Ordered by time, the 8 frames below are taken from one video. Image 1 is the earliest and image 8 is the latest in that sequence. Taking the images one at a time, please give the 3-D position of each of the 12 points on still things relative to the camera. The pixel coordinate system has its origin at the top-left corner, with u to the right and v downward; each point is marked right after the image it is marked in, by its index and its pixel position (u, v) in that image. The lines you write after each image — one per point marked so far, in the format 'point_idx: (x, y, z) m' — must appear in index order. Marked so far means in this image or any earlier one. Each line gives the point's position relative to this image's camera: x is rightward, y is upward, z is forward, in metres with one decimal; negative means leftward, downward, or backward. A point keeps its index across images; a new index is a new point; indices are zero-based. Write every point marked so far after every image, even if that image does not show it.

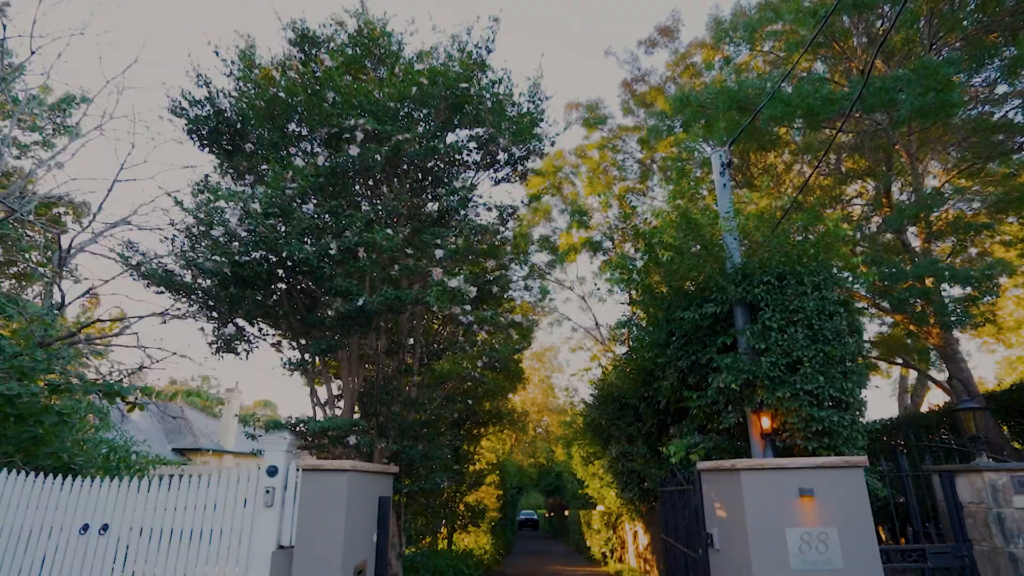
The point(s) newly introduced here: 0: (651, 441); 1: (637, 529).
0: (+3.0, -3.4, +13.8) m
1: (+3.6, -7.0, +18.2) m
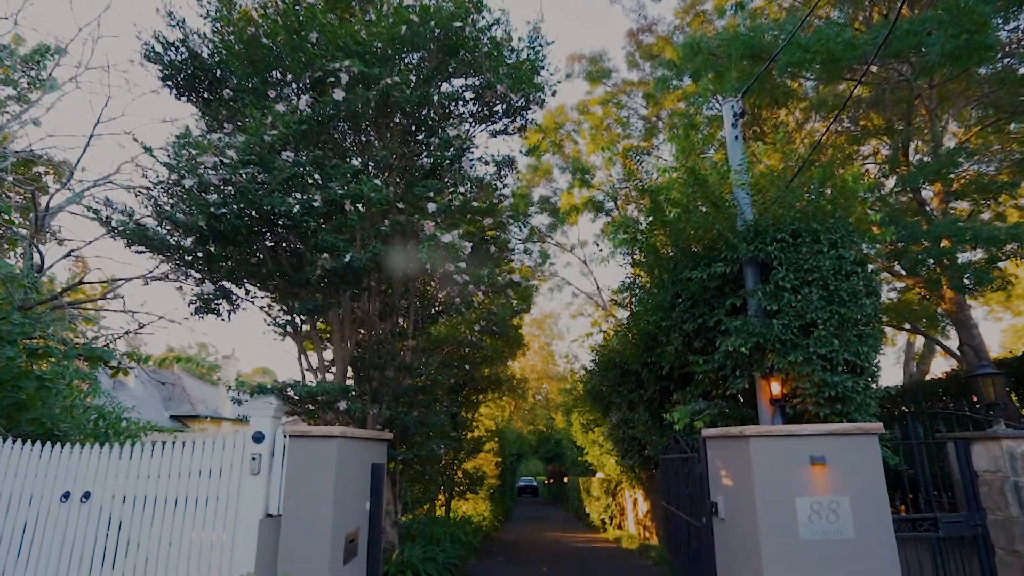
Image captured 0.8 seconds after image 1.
0: (+3.0, -2.6, +13.5) m
1: (+3.6, -6.0, +18.0) m
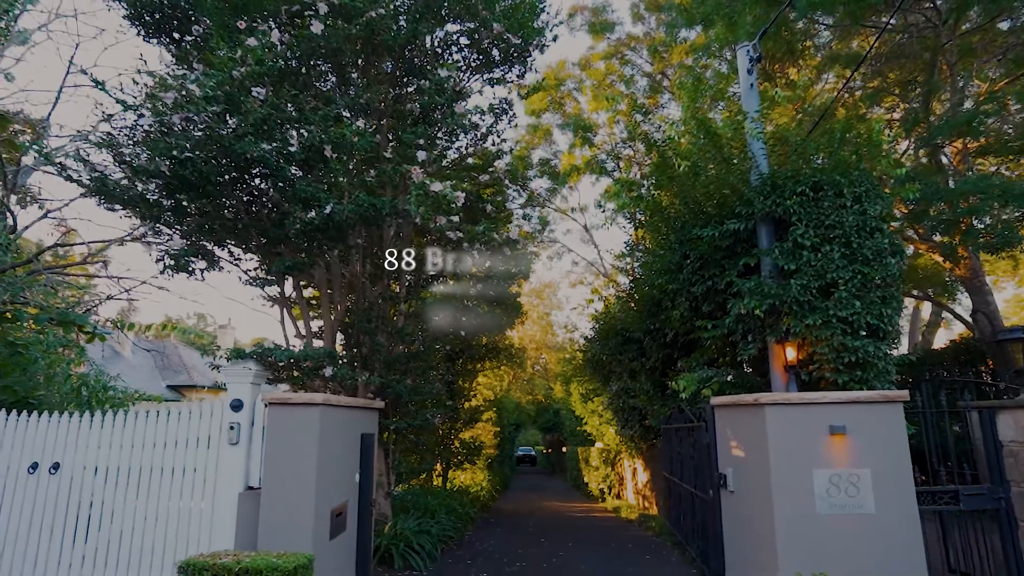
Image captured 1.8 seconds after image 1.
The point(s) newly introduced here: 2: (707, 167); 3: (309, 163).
0: (+3.0, -1.8, +13.1) m
1: (+3.5, -5.0, +17.8) m
2: (+2.4, +1.5, +7.9) m
3: (-2.6, +1.6, +8.0) m
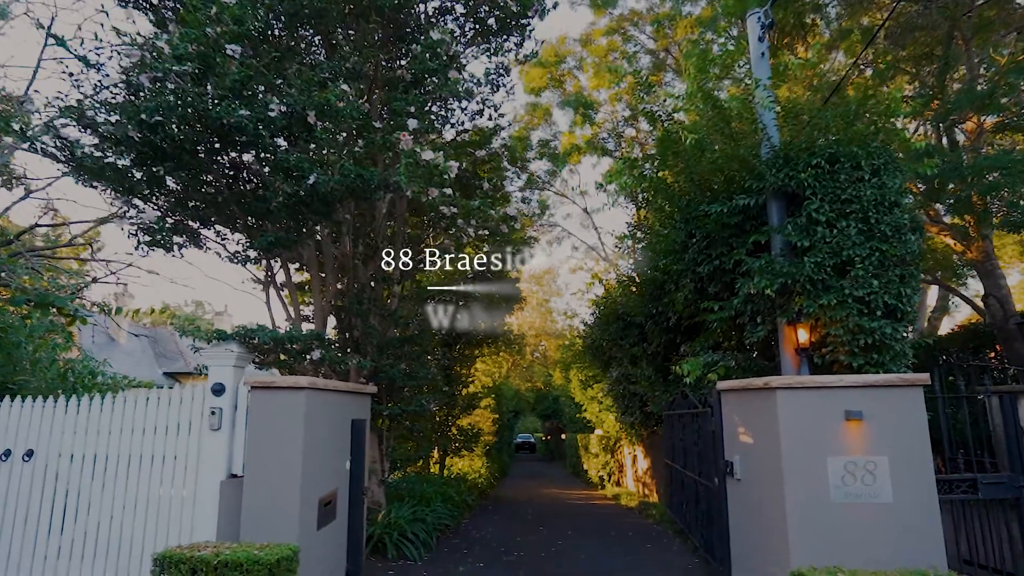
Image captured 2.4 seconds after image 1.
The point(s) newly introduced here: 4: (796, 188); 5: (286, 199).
0: (+2.9, -1.5, +12.7) m
1: (+3.5, -4.6, +17.5) m
2: (+2.4, +1.8, +7.5) m
3: (-2.6, +1.9, +7.6) m
4: (+3.0, +1.1, +6.7) m
5: (-2.7, +1.1, +7.6) m
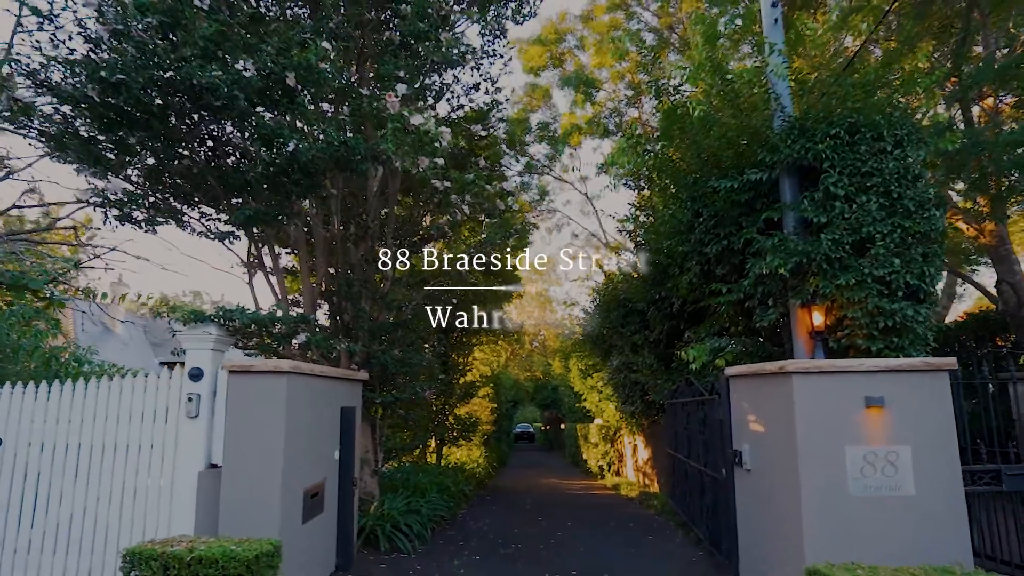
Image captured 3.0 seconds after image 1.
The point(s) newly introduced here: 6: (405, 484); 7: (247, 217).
0: (+2.9, -1.2, +12.4) m
1: (+3.4, -4.2, +17.2) m
2: (+2.4, +2.0, +7.1) m
3: (-2.7, +2.1, +7.2) m
4: (+3.0, +1.3, +6.3) m
5: (-2.8, +1.3, +7.2) m
6: (-1.8, -3.2, +10.4) m
7: (-3.1, +0.8, +7.5) m
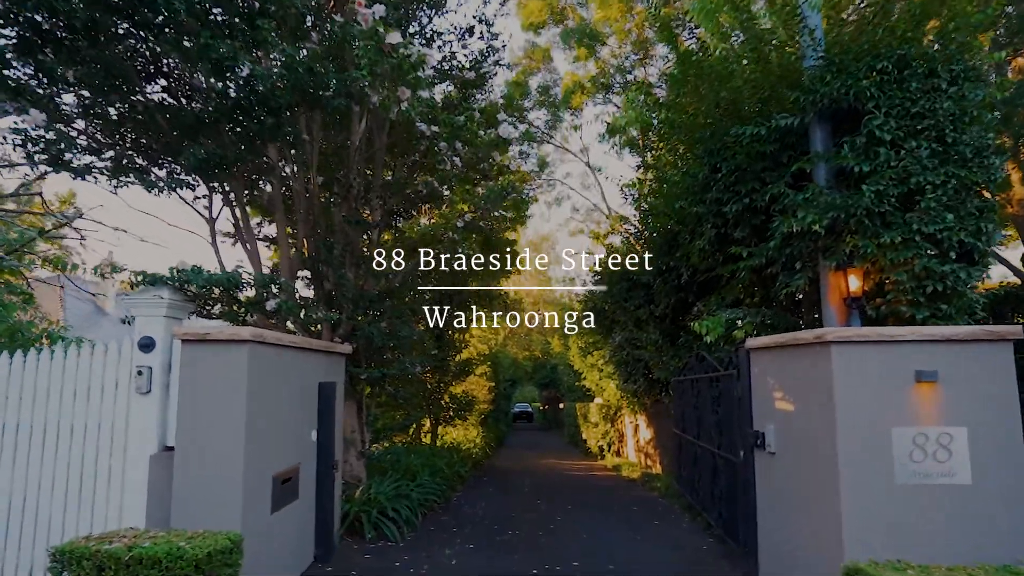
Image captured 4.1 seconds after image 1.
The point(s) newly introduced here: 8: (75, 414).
0: (+2.9, -0.7, +11.6) m
1: (+3.4, -3.6, +16.6) m
2: (+2.3, +2.4, +6.3) m
3: (-2.7, +2.5, +6.4) m
4: (+3.0, +1.6, +5.5) m
5: (-2.8, +1.7, +6.4) m
6: (-1.8, -2.8, +9.7) m
7: (-3.1, +1.2, +6.7) m
8: (-3.7, -1.1, +5.3) m
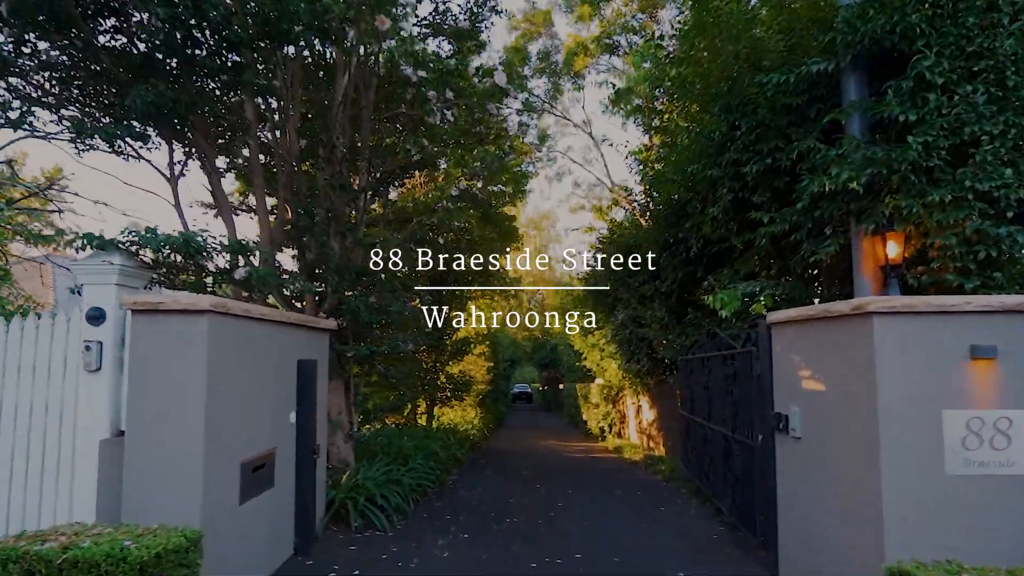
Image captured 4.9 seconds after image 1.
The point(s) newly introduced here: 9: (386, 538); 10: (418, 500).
0: (+2.8, -0.2, +11.1) m
1: (+3.3, -3.0, +16.1) m
2: (+2.3, +2.6, +5.6) m
3: (-2.7, +2.8, +5.7) m
4: (+3.0, +1.9, +4.9) m
5: (-2.8, +2.0, +5.7) m
6: (-1.9, -2.4, +9.2) m
7: (-3.2, +1.5, +6.0) m
8: (-3.7, -0.8, +4.8) m
9: (-1.4, -2.7, +6.8) m
10: (-1.3, -2.8, +8.5) m
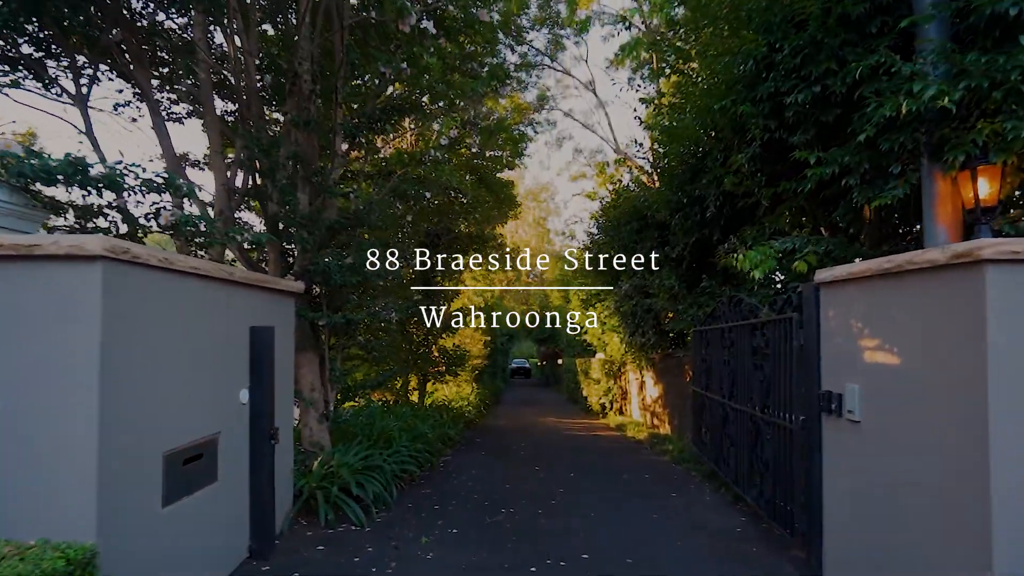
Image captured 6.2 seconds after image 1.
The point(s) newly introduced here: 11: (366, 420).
0: (+2.8, +0.3, +10.0) m
1: (+3.3, -2.2, +15.1) m
2: (+2.3, +3.0, +4.5) m
3: (-2.7, +3.1, +4.5) m
4: (+2.9, +2.2, +3.8) m
5: (-2.8, +2.3, +4.6) m
6: (-1.9, -1.9, +8.3) m
7: (-3.2, +1.9, +4.9) m
8: (-3.8, -0.5, +3.8) m
9: (-1.4, -2.3, +5.8) m
10: (-1.3, -2.4, +7.5) m
11: (-2.0, -1.8, +8.7) m
